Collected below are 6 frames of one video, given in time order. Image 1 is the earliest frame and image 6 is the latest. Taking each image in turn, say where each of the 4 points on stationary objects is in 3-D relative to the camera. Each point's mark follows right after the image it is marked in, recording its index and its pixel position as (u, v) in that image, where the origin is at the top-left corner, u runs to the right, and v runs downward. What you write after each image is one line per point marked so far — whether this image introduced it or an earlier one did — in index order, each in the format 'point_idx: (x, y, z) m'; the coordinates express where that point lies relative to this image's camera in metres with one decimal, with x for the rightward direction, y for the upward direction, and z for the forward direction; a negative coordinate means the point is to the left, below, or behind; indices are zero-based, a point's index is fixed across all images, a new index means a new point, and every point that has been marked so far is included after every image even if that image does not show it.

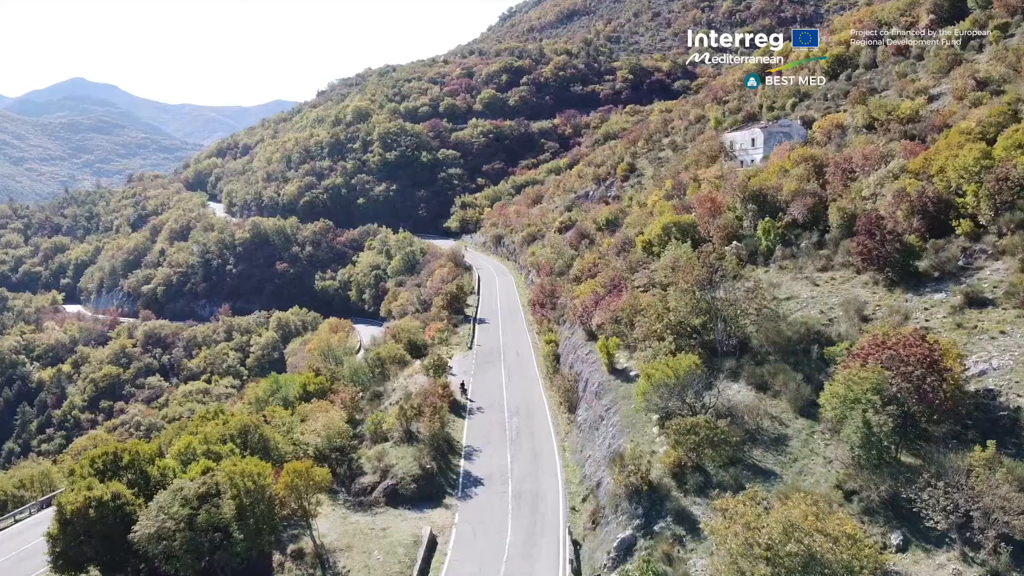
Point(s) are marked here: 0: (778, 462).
0: (+8.6, -5.6, +17.7) m
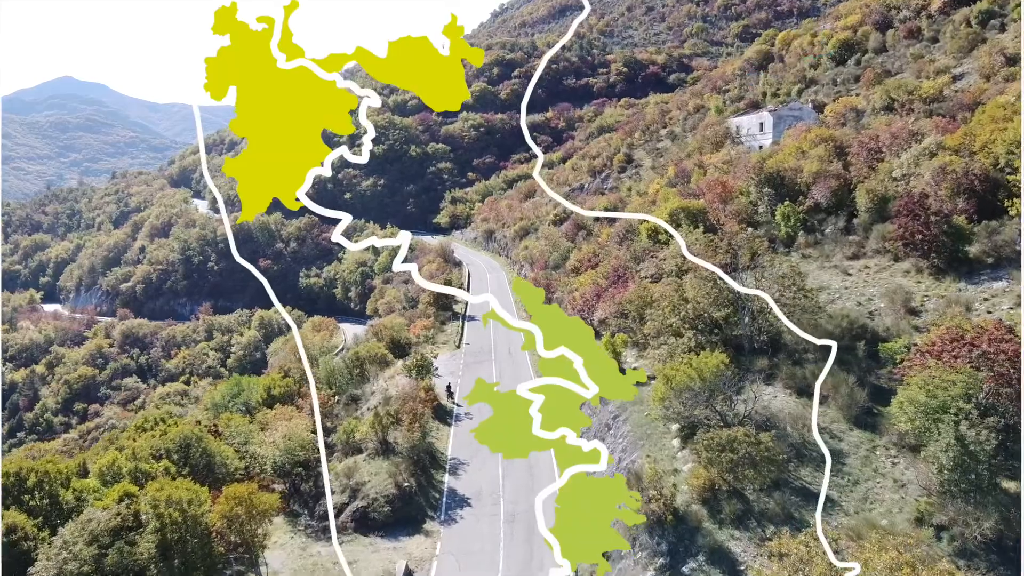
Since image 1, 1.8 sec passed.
0: (+8.4, -5.2, +14.3) m
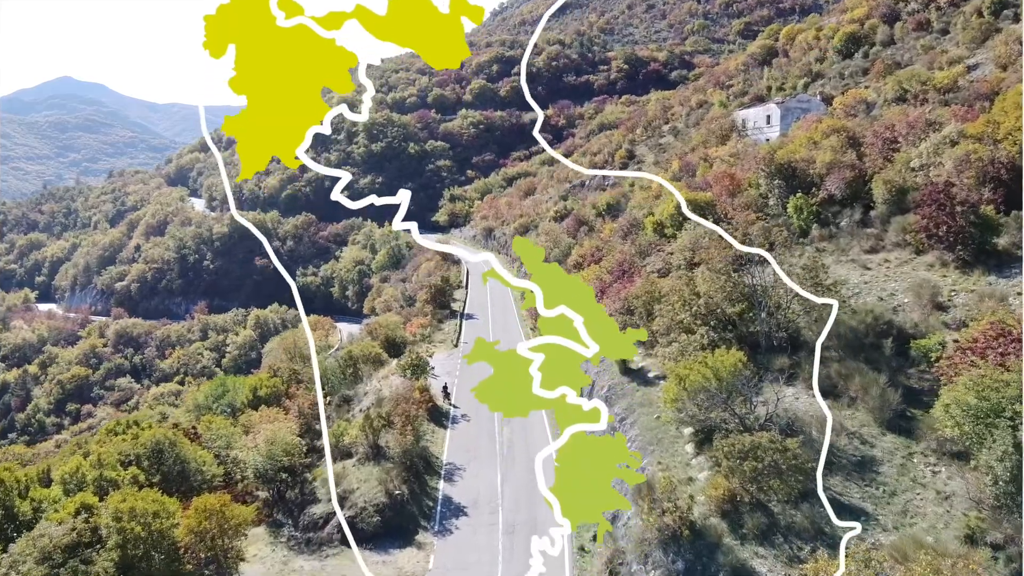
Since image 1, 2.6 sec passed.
0: (+8.4, -4.9, +12.9) m
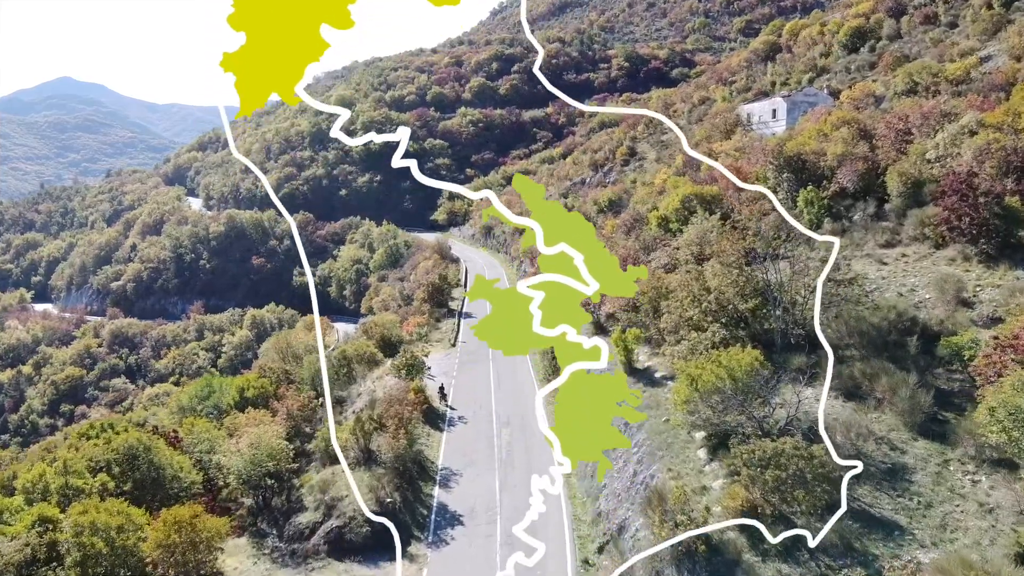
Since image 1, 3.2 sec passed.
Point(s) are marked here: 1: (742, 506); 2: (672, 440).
0: (+8.4, -4.7, +11.7) m
1: (+5.1, -4.9, +12.2) m
2: (+4.7, -4.5, +15.9) m
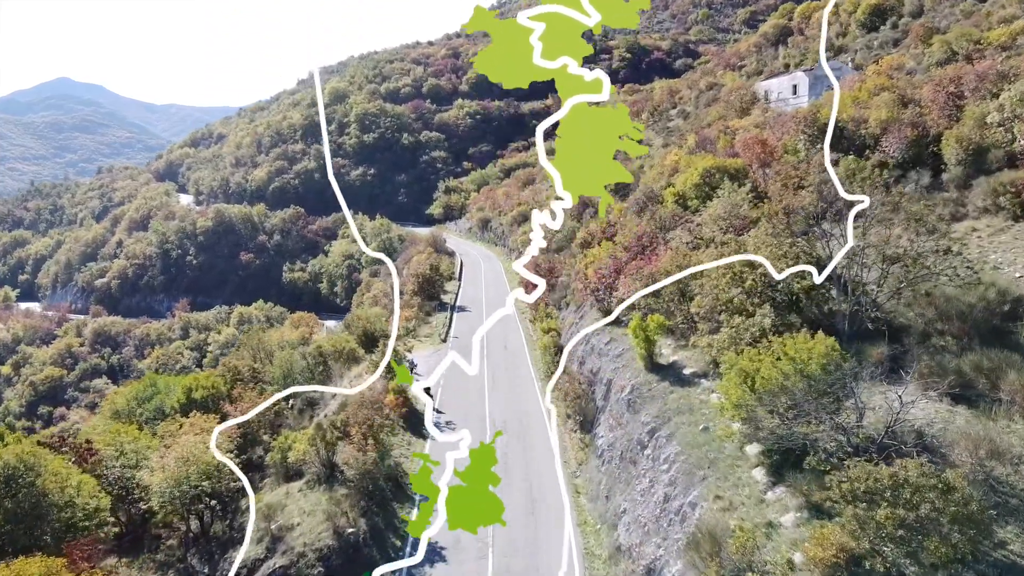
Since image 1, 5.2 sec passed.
0: (+8.2, -4.0, +8.0) m
1: (+5.0, -4.2, +8.4) m
2: (+4.5, -3.8, +12.1) m
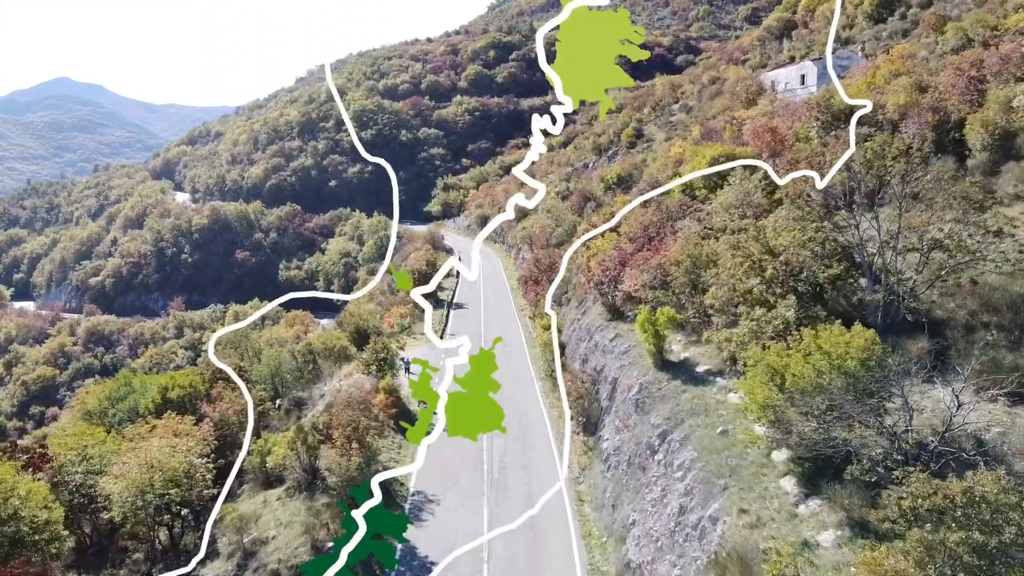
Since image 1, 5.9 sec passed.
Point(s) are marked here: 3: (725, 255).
0: (+8.2, -3.8, +6.6) m
1: (+5.0, -3.9, +7.1) m
2: (+4.5, -3.5, +10.8) m
3: (+5.8, +0.9, +15.0) m
